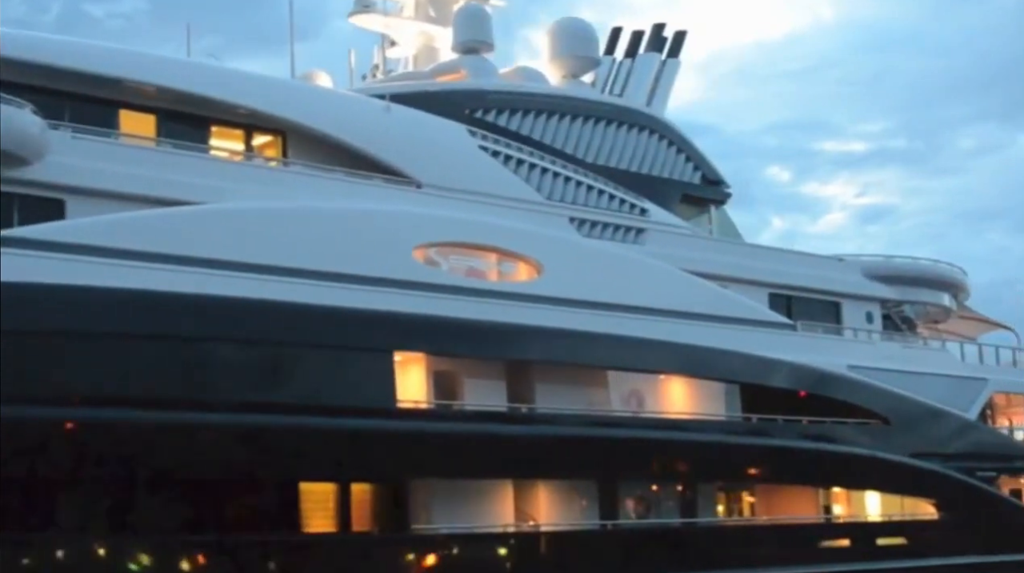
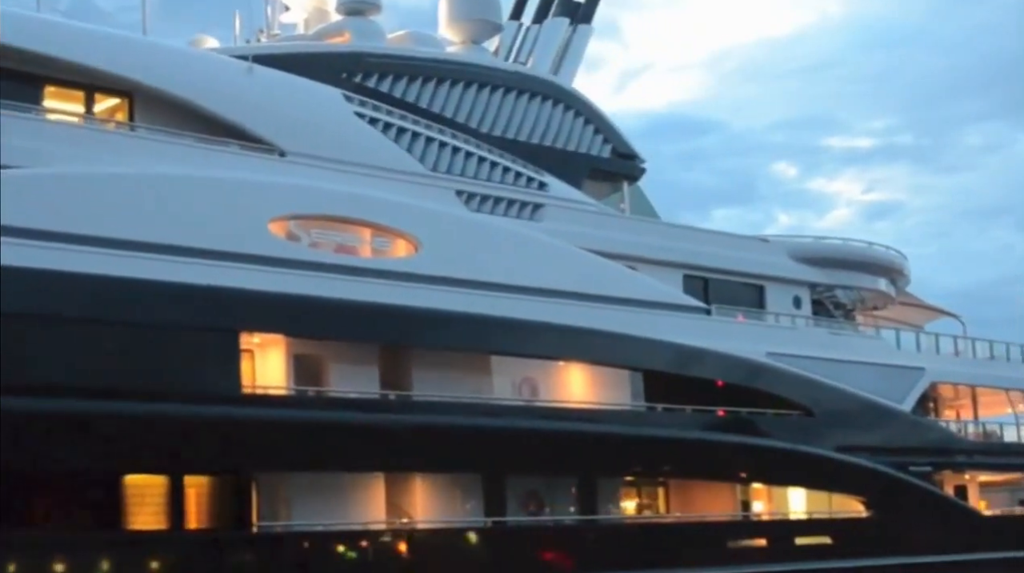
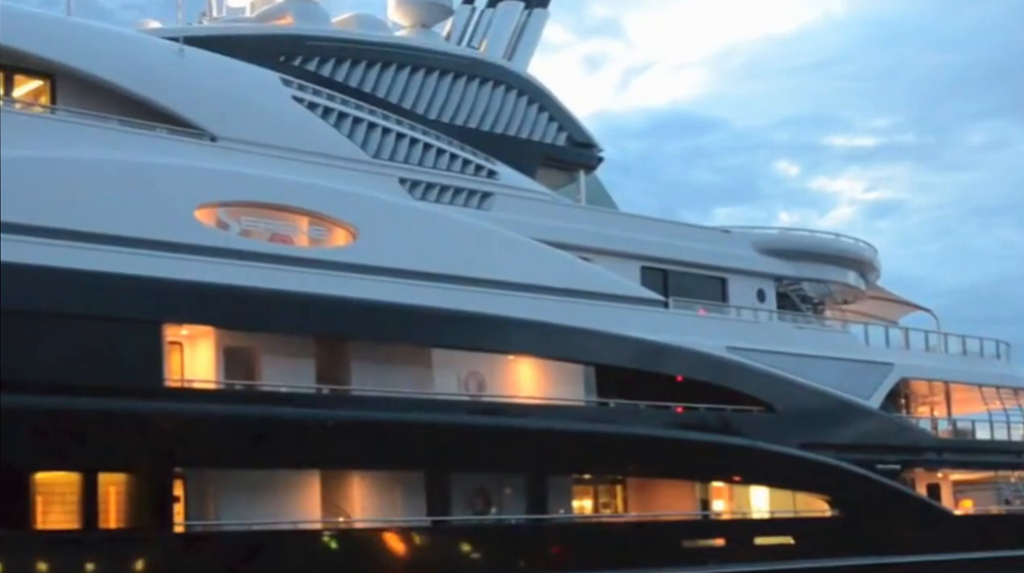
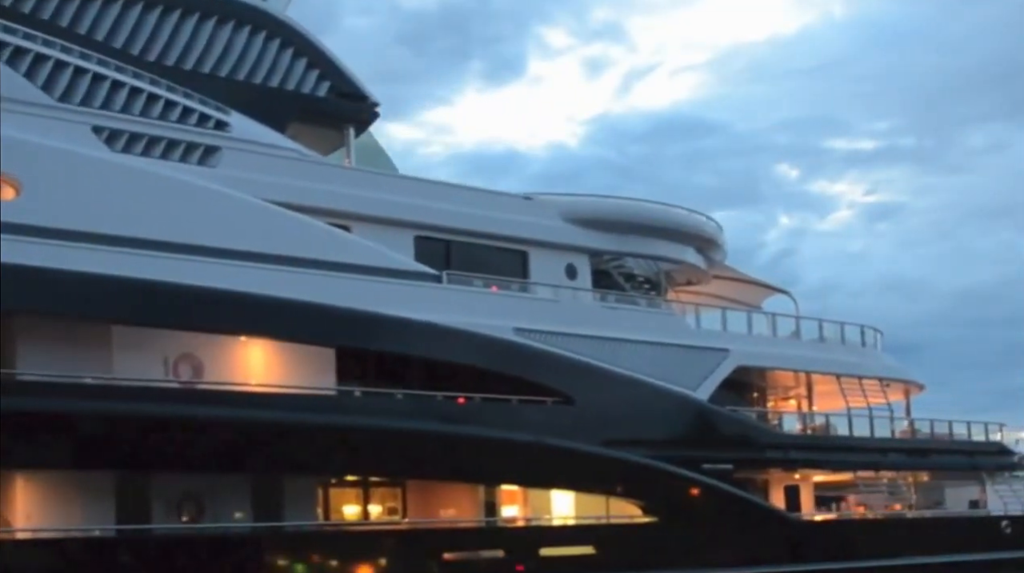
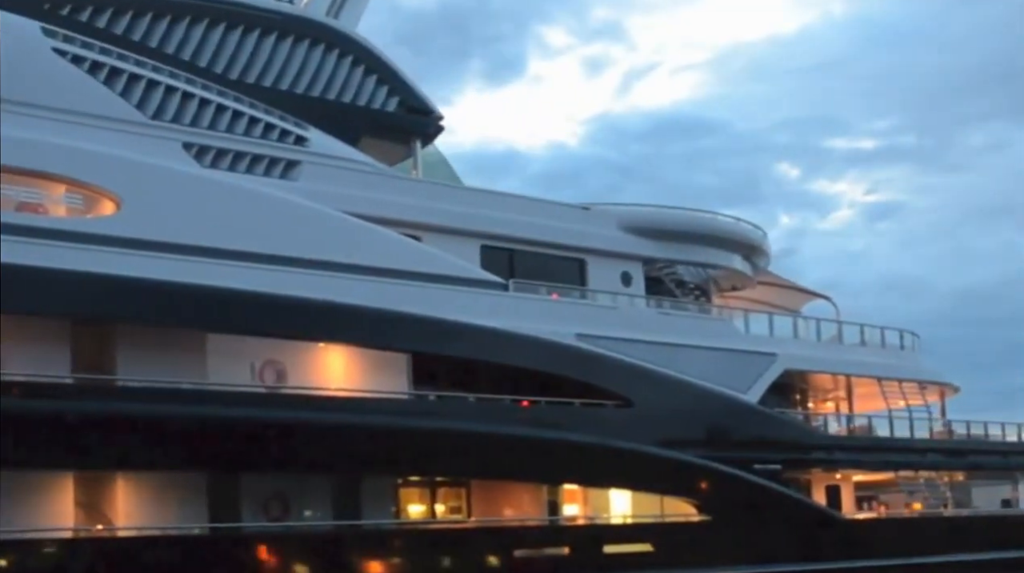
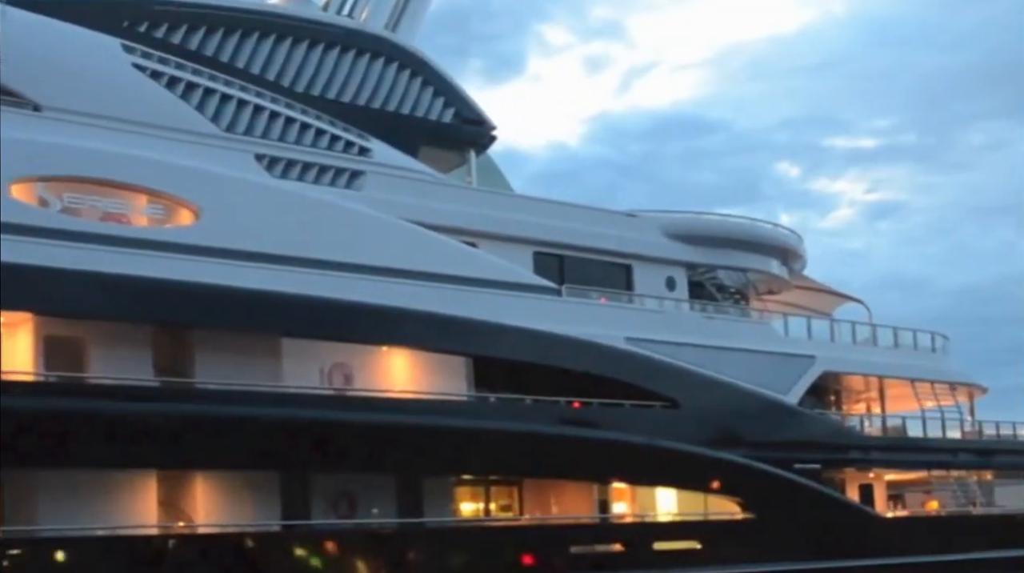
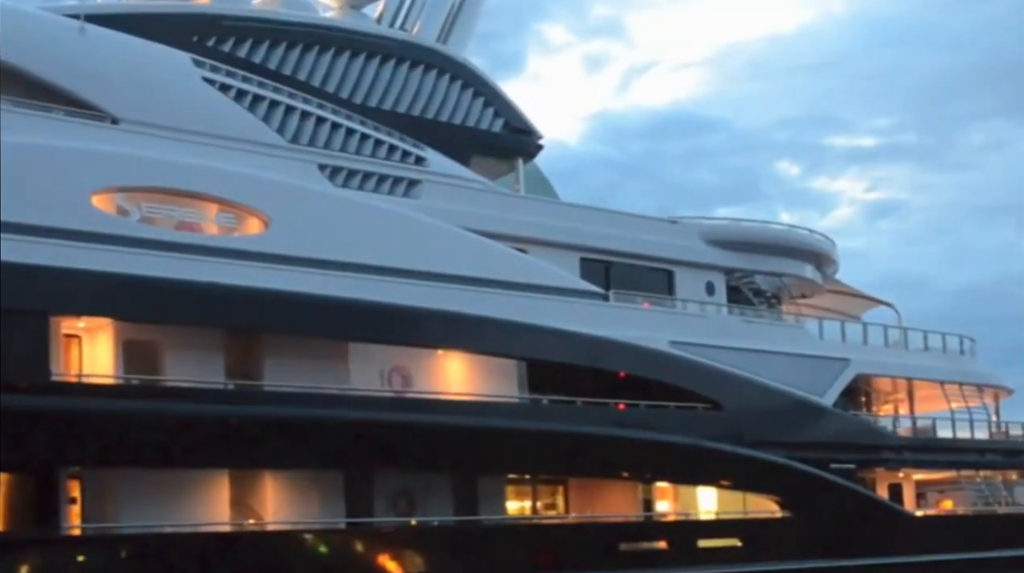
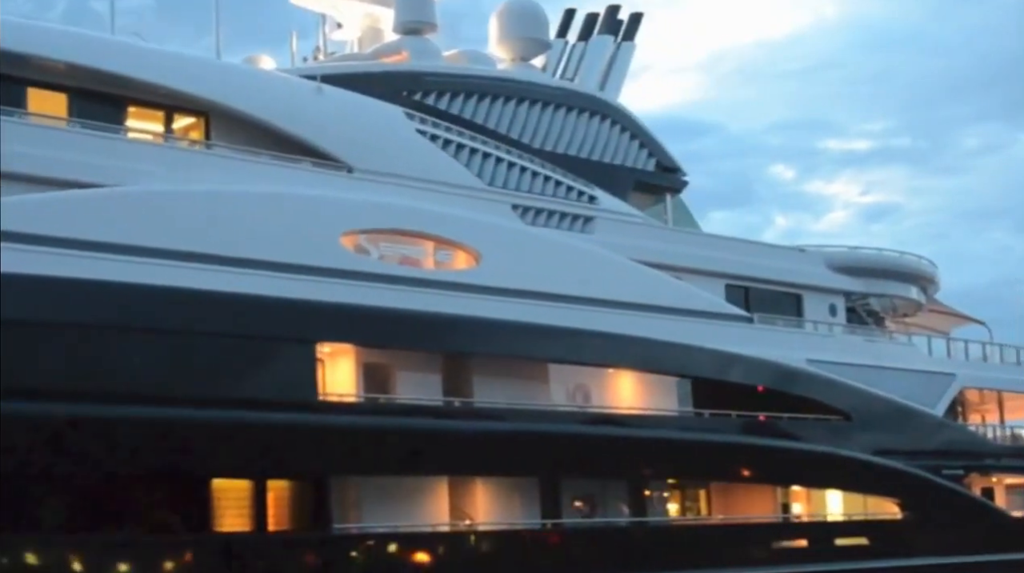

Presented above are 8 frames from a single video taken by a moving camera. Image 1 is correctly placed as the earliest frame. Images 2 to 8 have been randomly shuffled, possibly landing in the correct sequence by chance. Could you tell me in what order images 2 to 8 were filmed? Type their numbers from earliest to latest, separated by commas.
8, 2, 3, 7, 6, 5, 4
